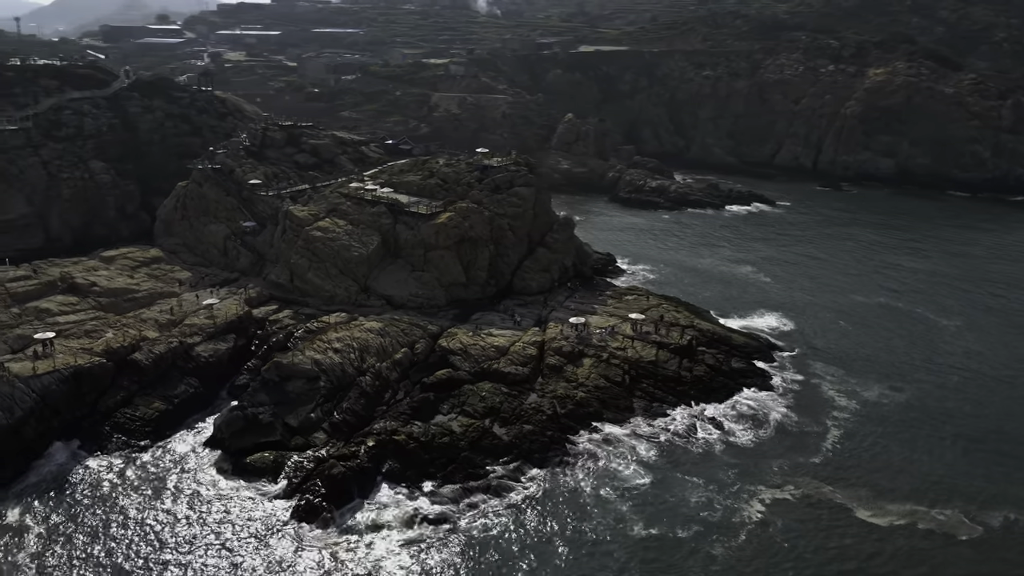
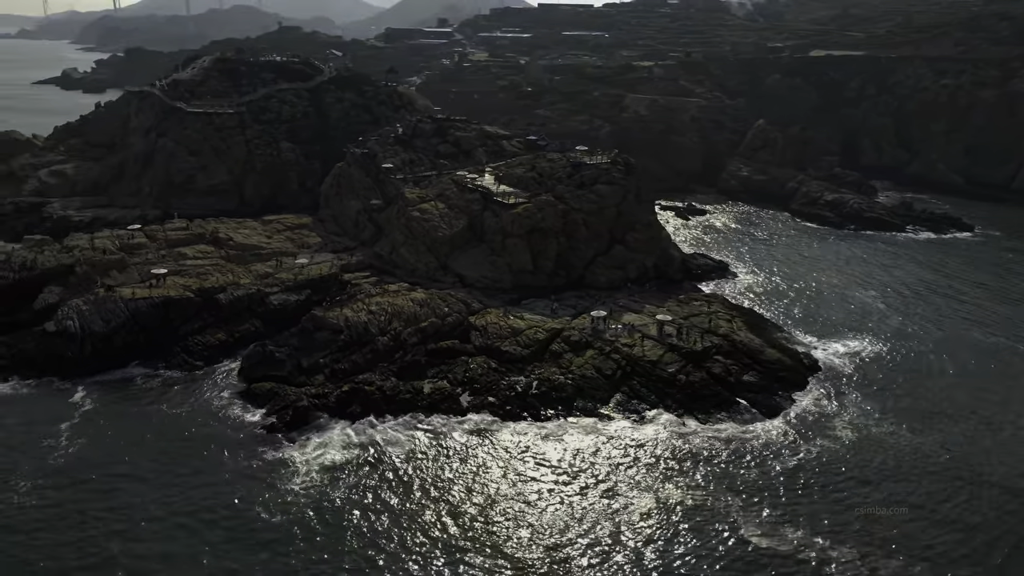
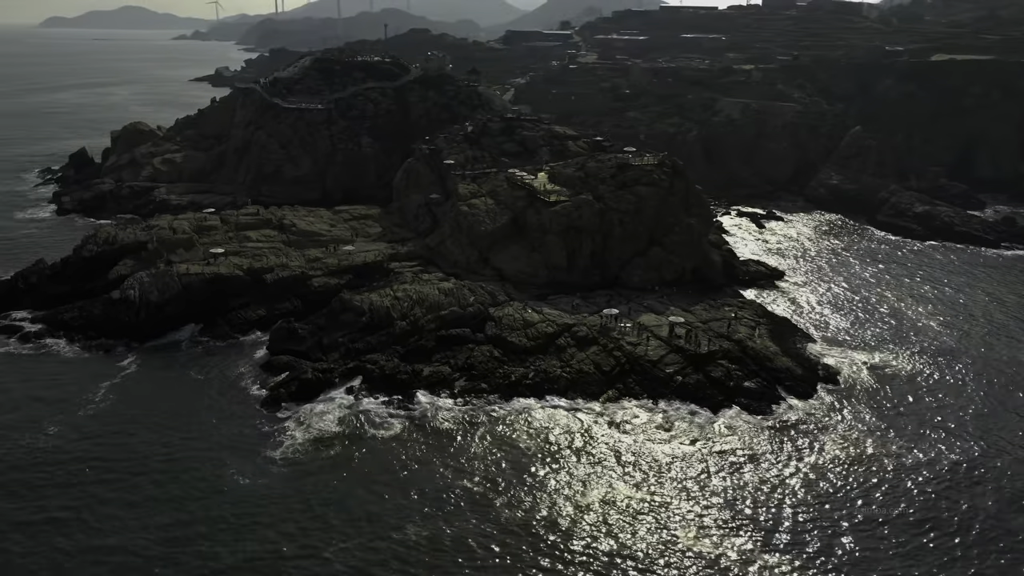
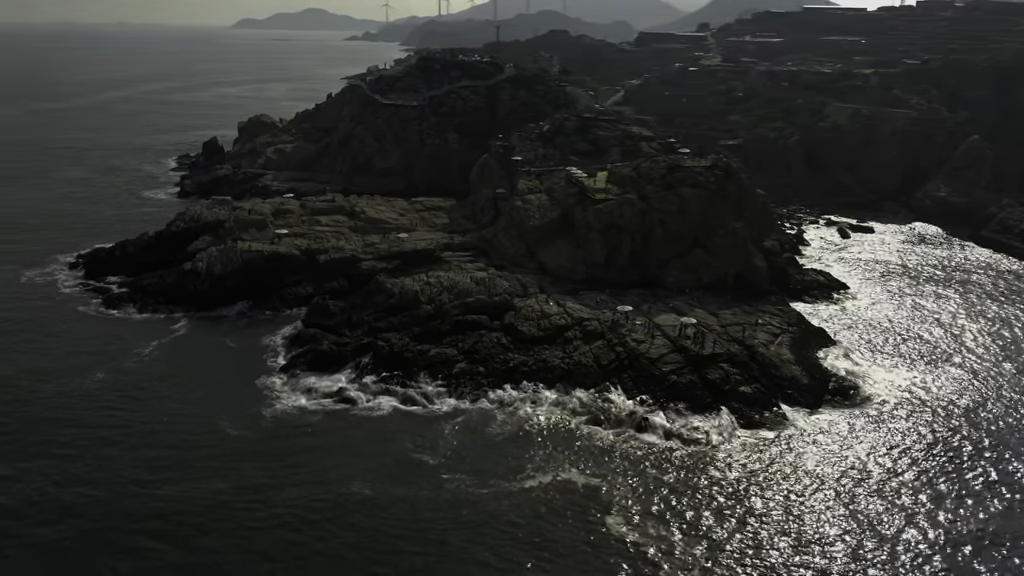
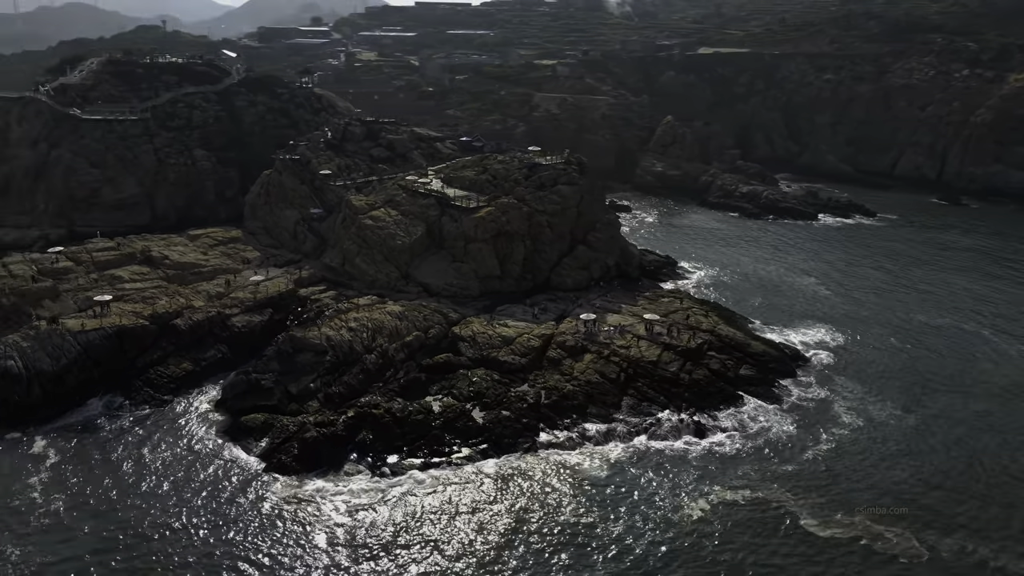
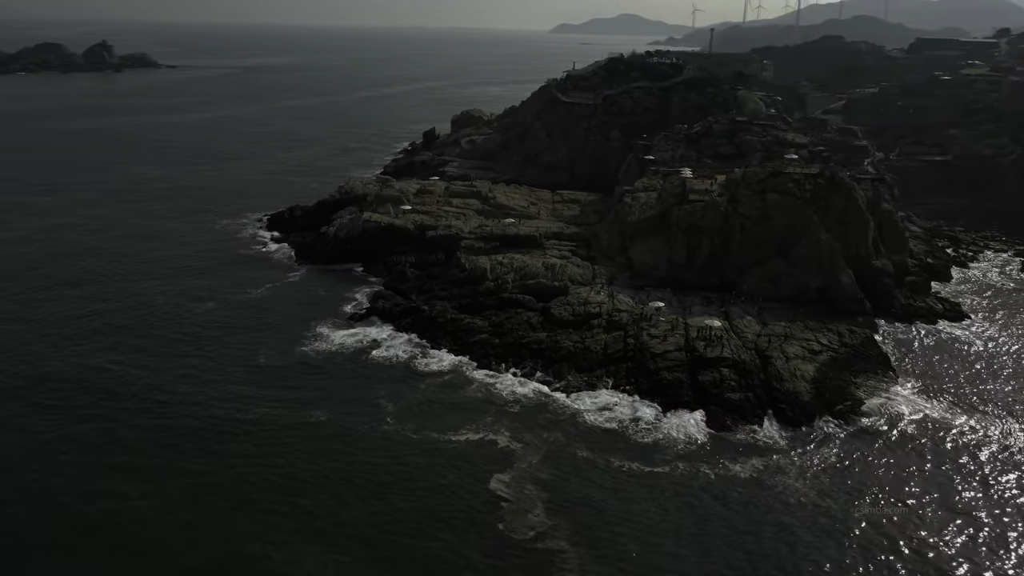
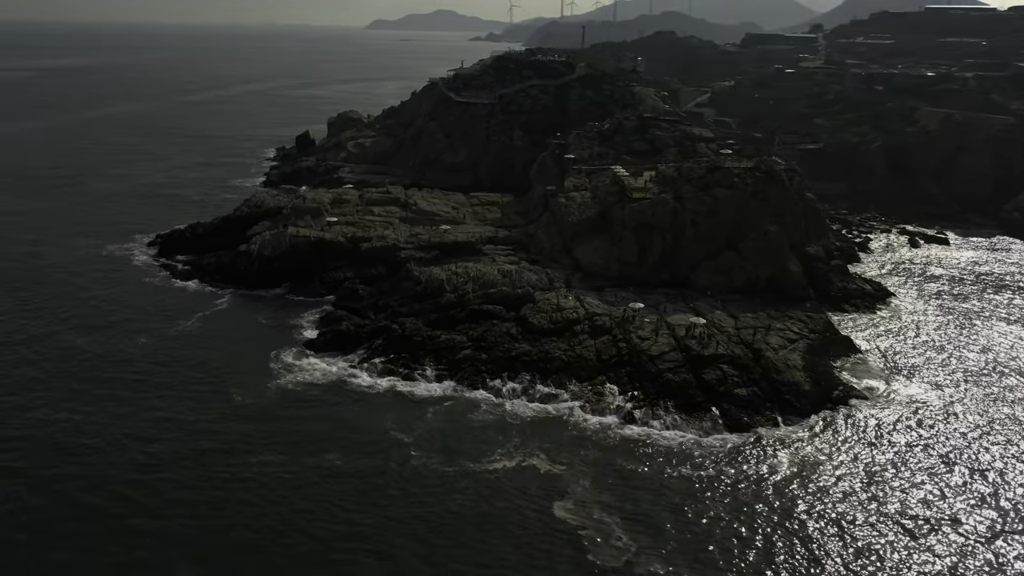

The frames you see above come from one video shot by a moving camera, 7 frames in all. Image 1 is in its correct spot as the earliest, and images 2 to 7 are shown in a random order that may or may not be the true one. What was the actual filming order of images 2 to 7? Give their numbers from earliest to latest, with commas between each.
5, 2, 3, 4, 7, 6
